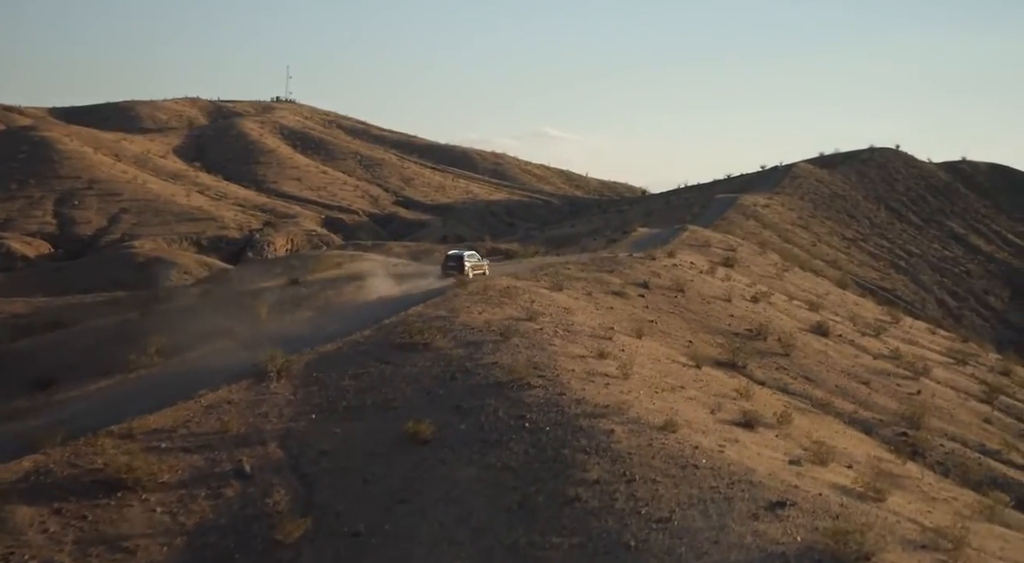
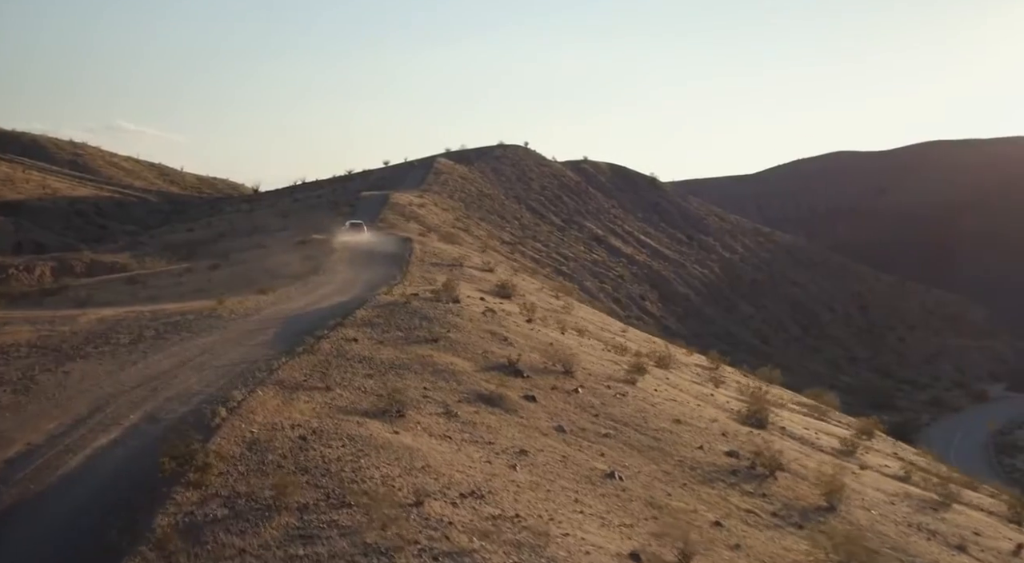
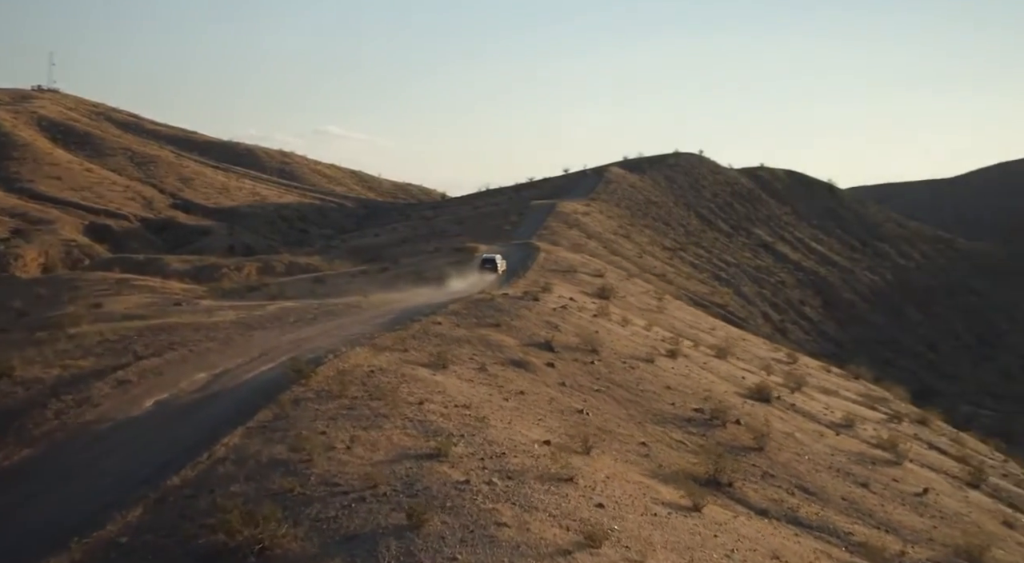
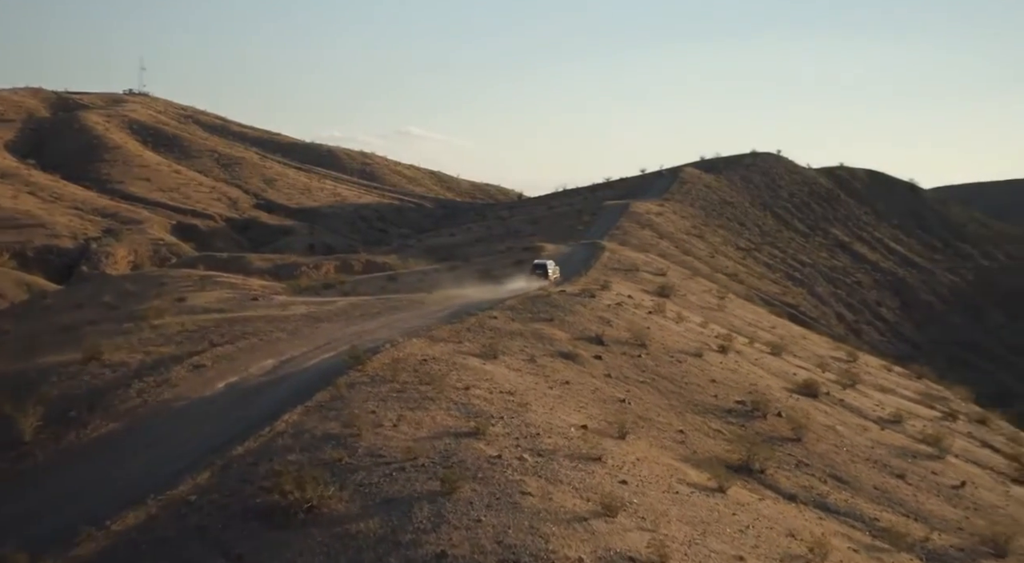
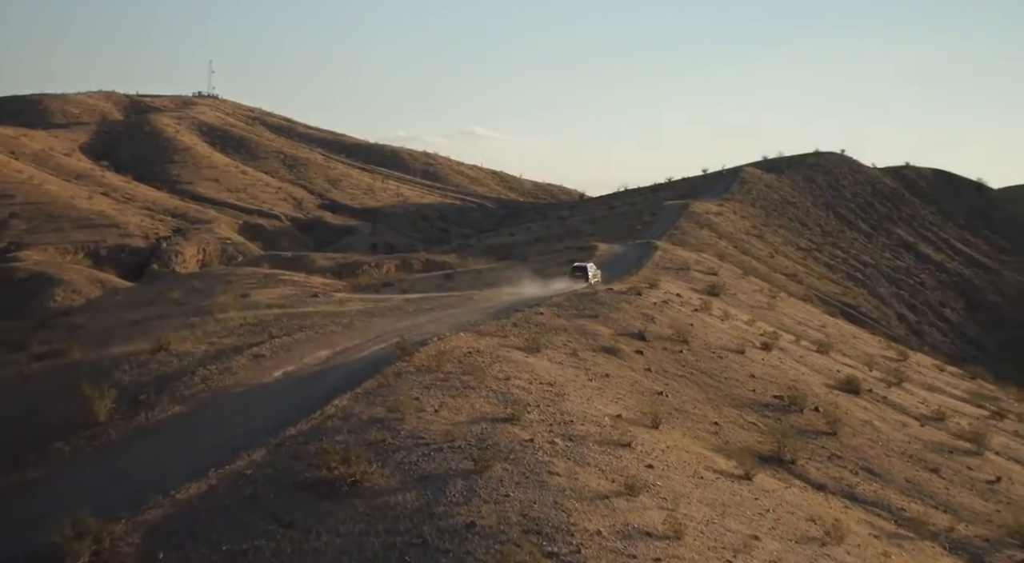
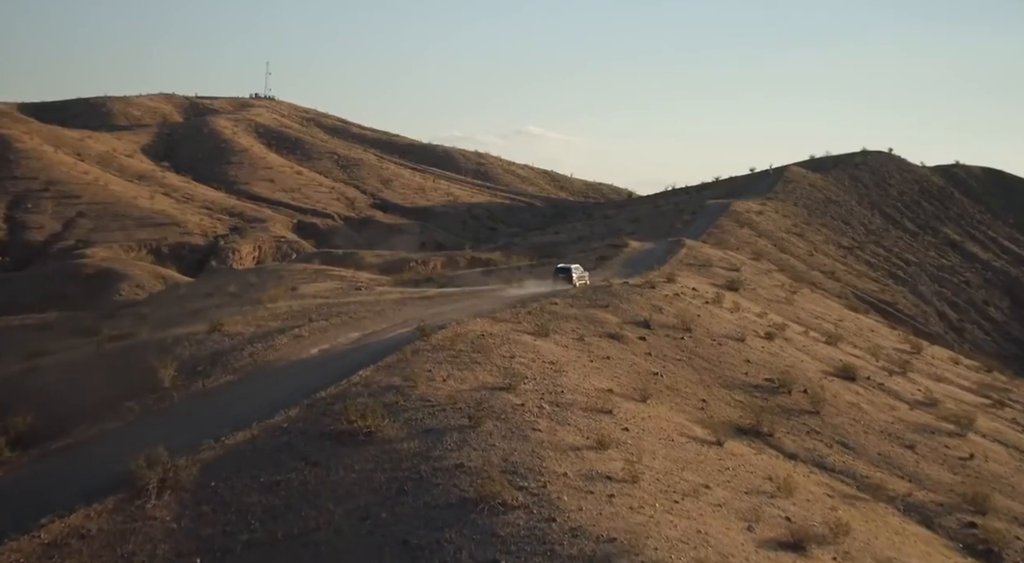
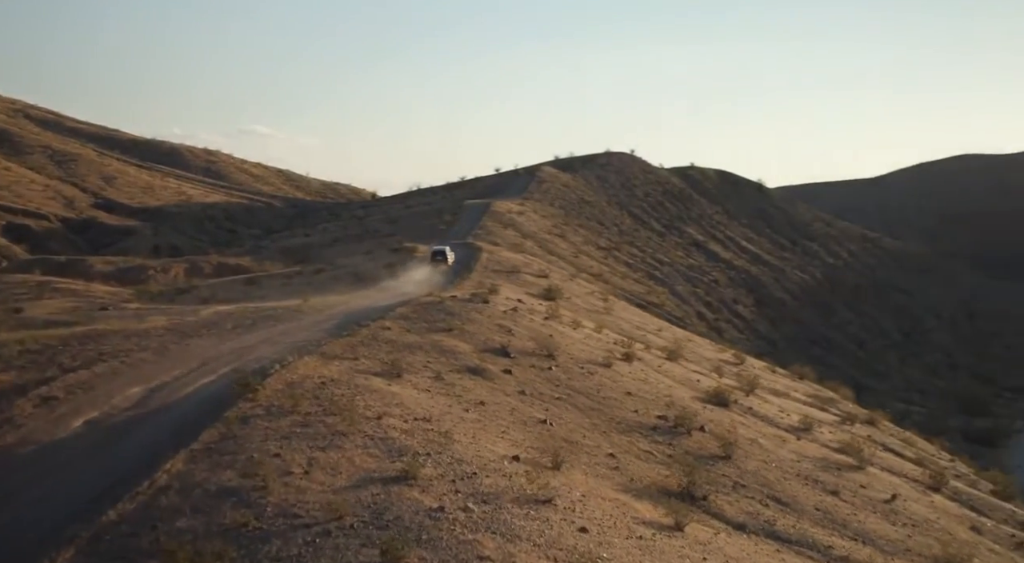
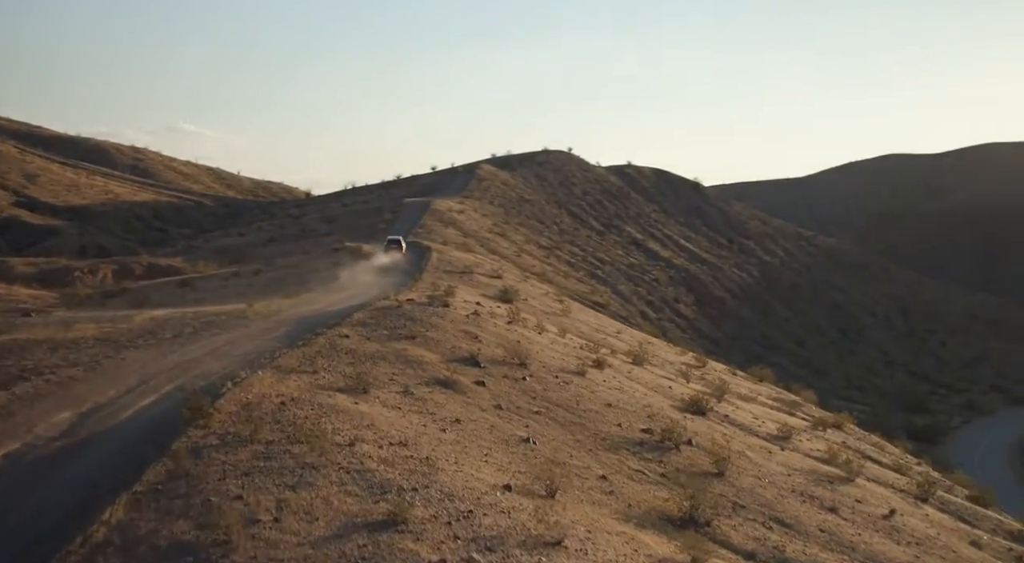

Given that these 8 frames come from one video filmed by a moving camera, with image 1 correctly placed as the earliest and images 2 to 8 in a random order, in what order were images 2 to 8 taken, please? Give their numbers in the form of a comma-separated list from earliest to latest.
6, 5, 4, 3, 7, 8, 2
